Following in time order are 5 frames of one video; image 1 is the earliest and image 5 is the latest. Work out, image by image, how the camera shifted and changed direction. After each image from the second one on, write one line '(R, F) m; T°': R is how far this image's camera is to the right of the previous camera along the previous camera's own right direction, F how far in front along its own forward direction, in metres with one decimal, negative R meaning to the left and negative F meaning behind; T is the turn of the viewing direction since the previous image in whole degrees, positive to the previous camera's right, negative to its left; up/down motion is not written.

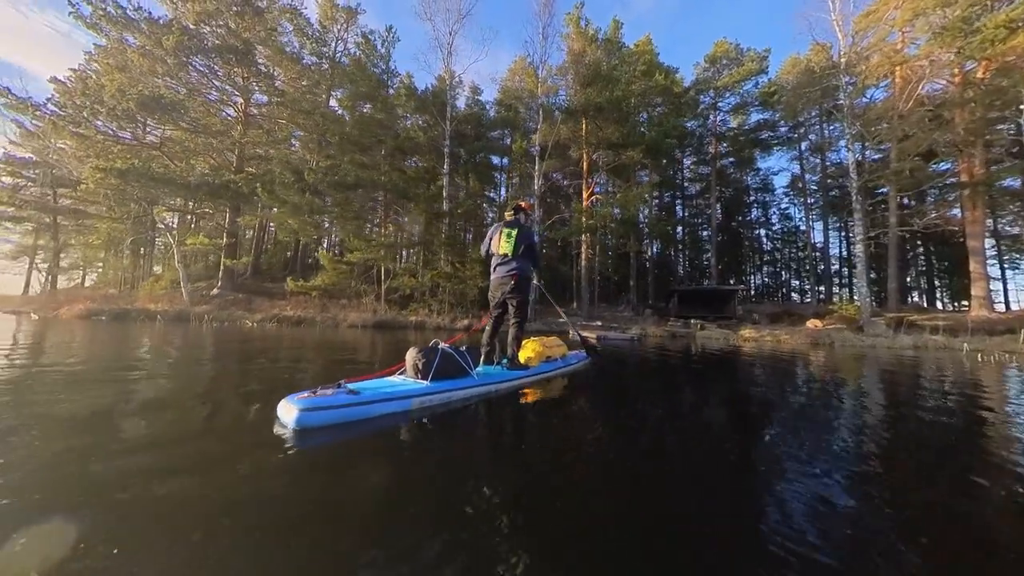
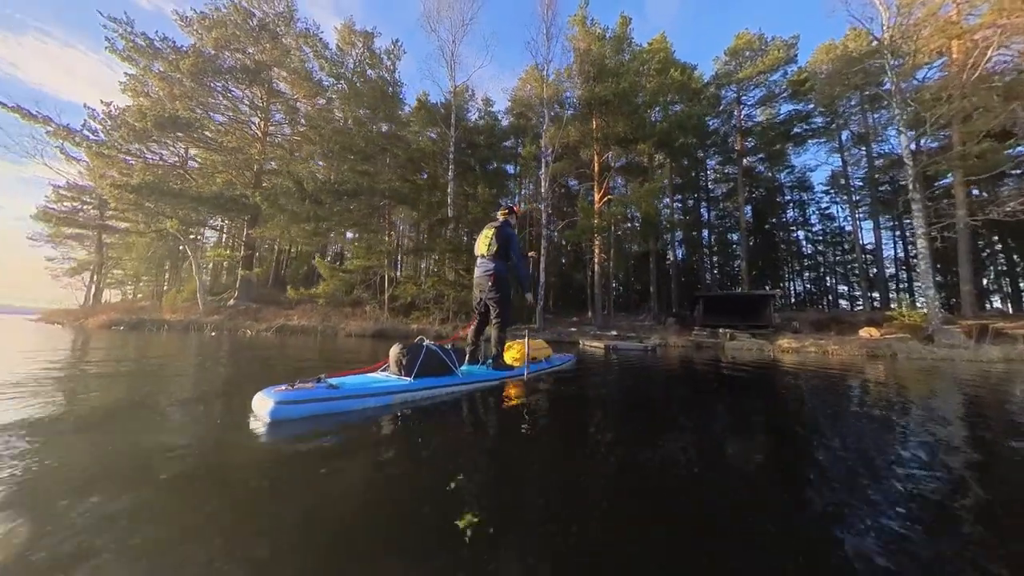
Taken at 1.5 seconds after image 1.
(+0.6, +0.6) m; -4°
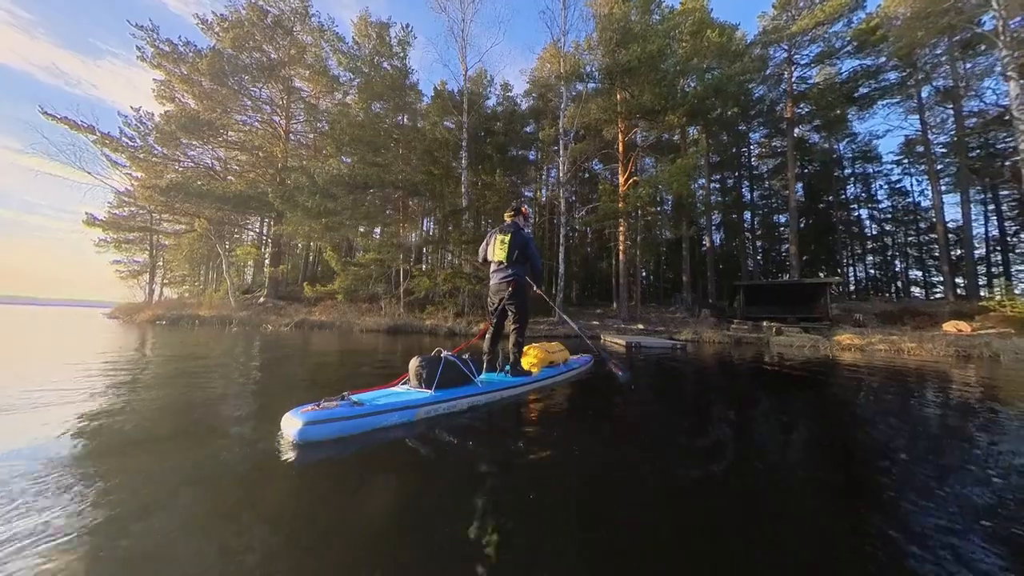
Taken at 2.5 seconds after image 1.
(+0.3, +0.5) m; -5°
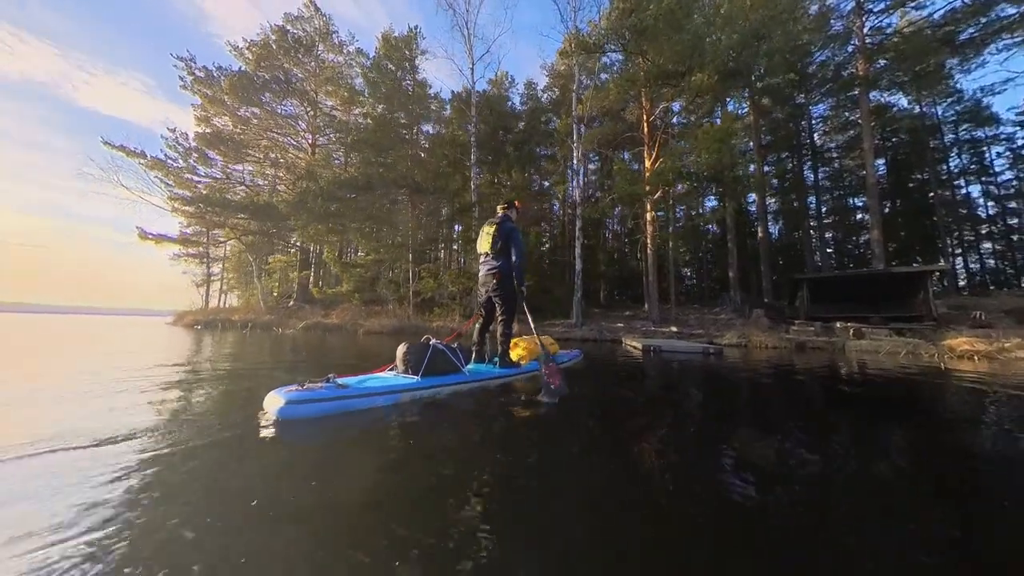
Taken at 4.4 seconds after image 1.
(+0.9, +0.9) m; -7°
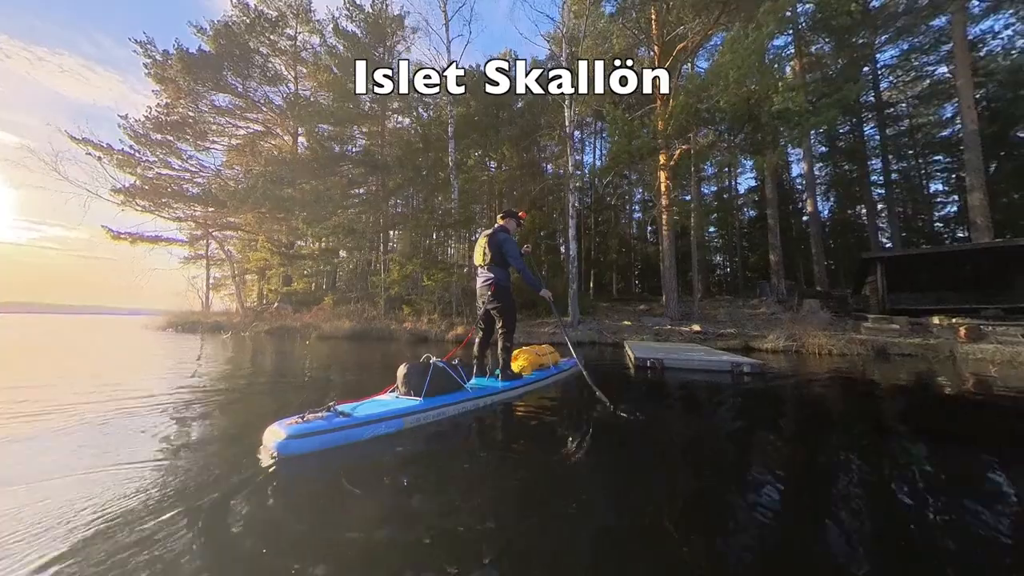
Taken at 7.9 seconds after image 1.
(+1.2, +1.7) m; -5°
